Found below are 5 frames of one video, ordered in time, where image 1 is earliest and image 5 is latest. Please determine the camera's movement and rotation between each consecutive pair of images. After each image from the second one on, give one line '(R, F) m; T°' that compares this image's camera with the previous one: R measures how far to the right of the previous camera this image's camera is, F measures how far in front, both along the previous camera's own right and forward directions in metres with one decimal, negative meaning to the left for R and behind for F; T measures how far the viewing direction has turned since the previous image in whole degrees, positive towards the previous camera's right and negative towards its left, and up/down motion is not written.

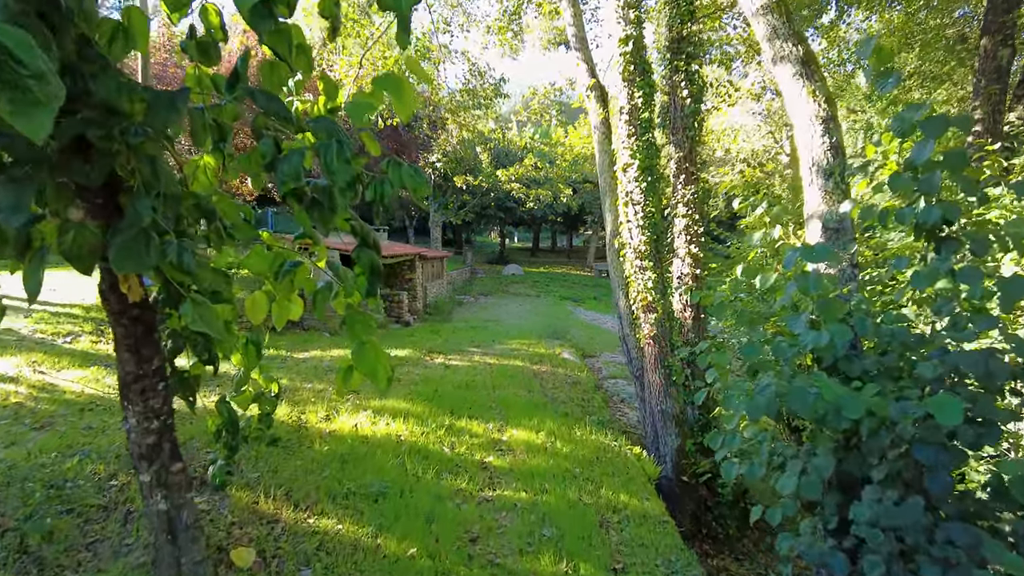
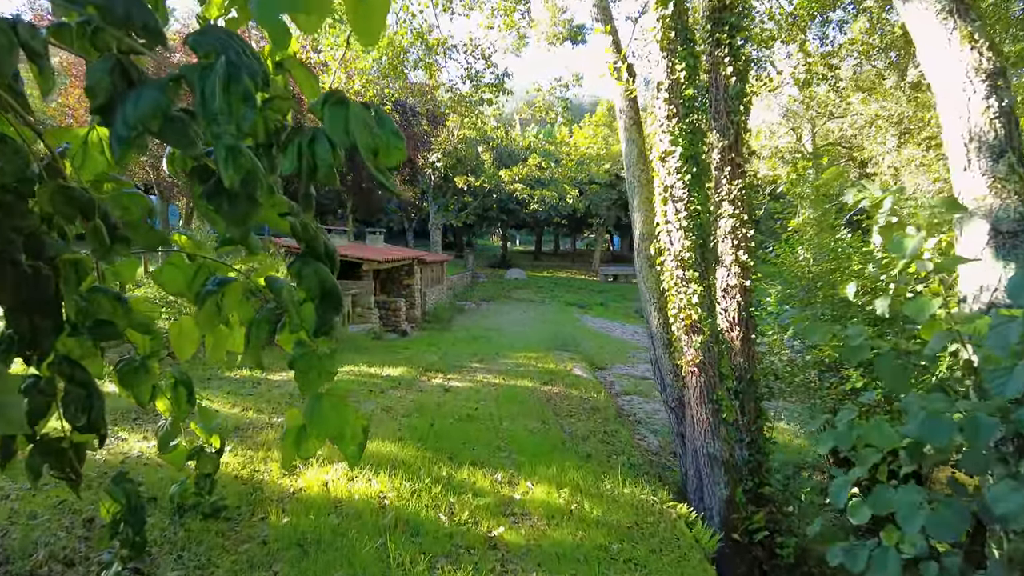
(-0.1, +1.2) m; 0°
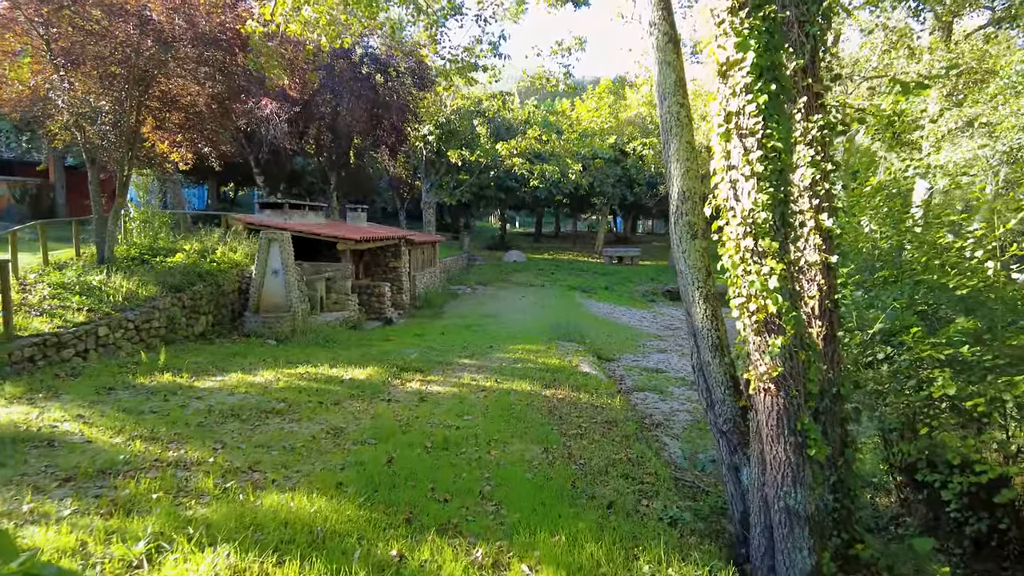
(+0.1, +1.7) m; 0°
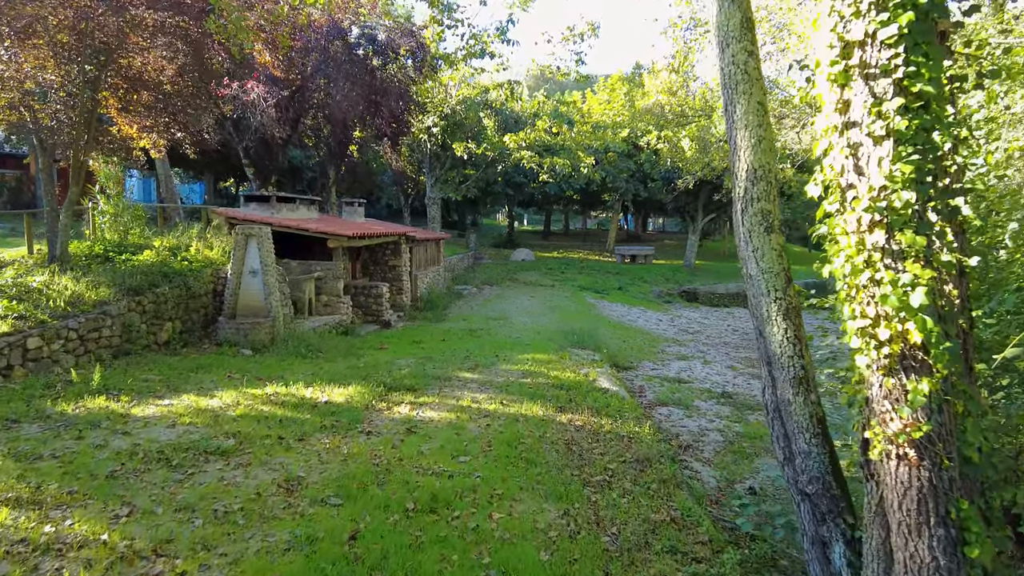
(0.0, +1.2) m; -1°
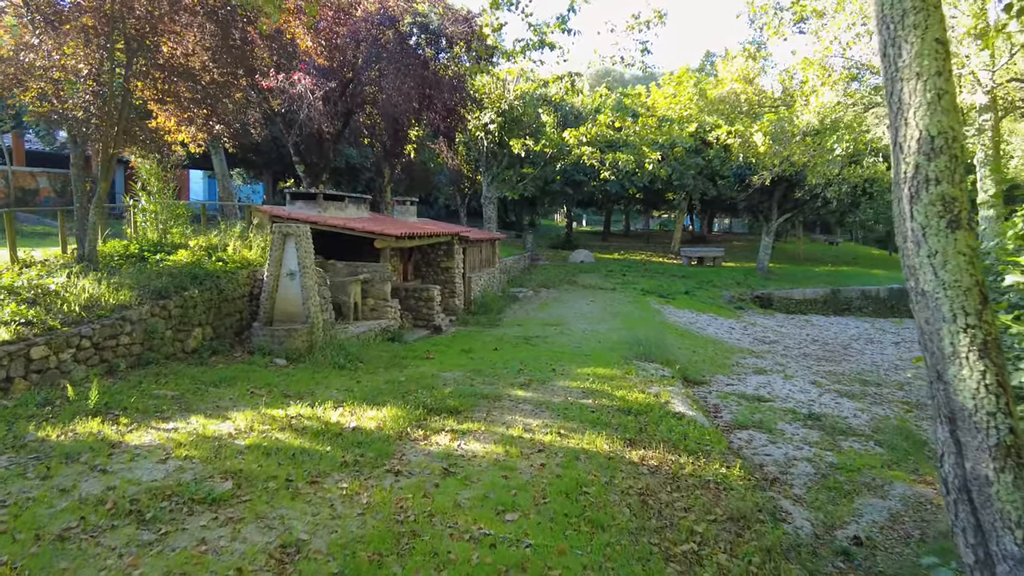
(0.0, +0.9) m; -5°
